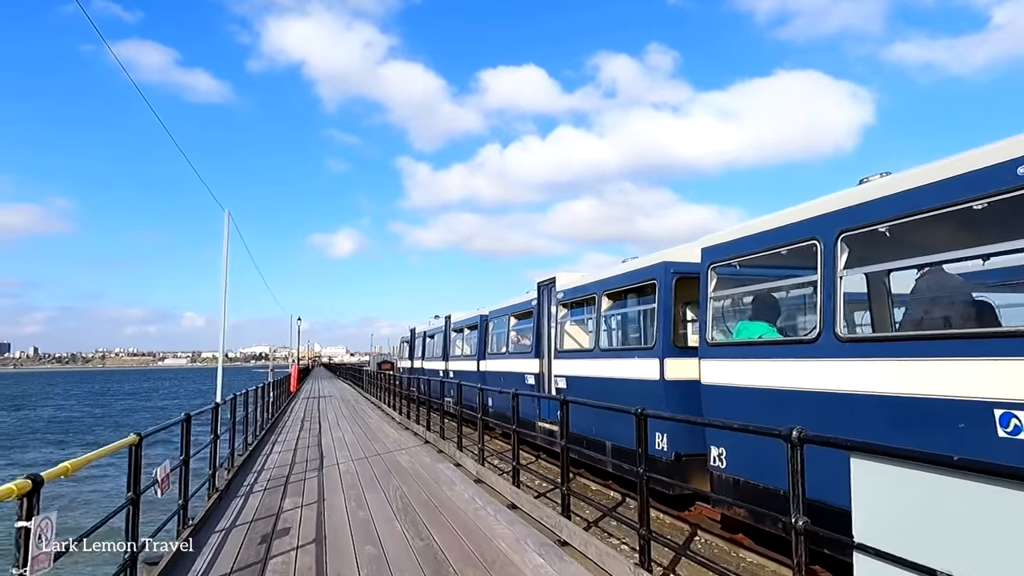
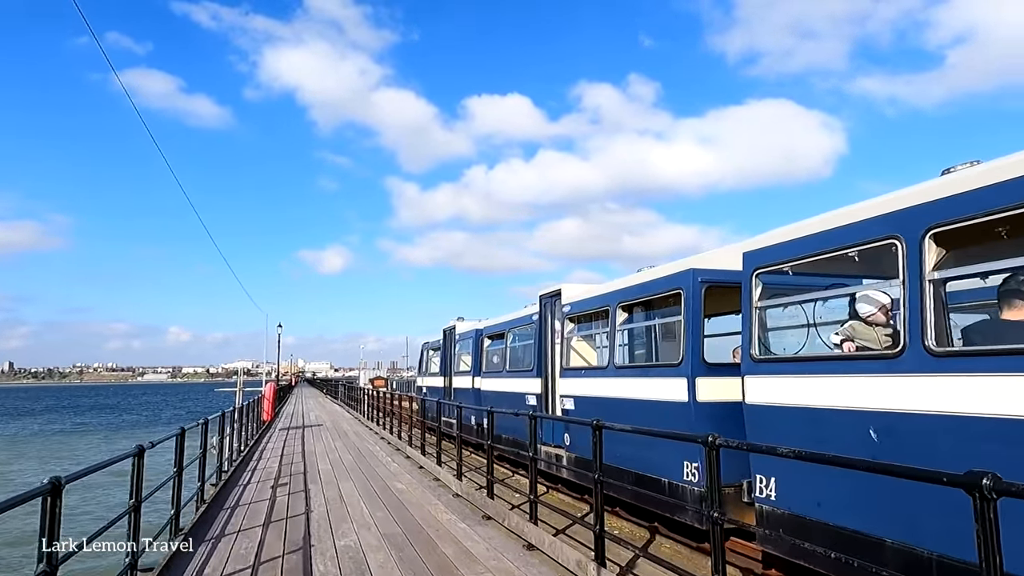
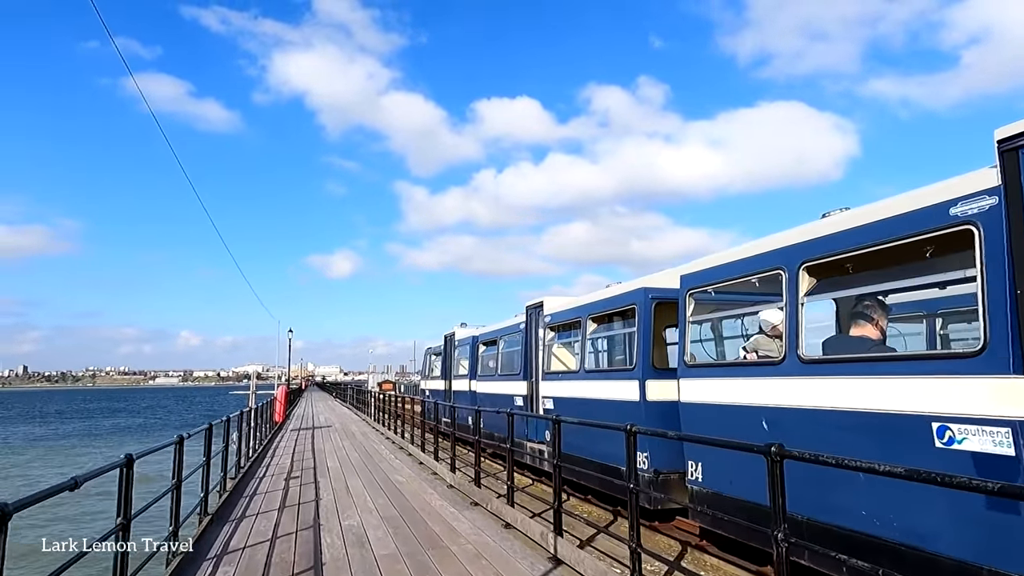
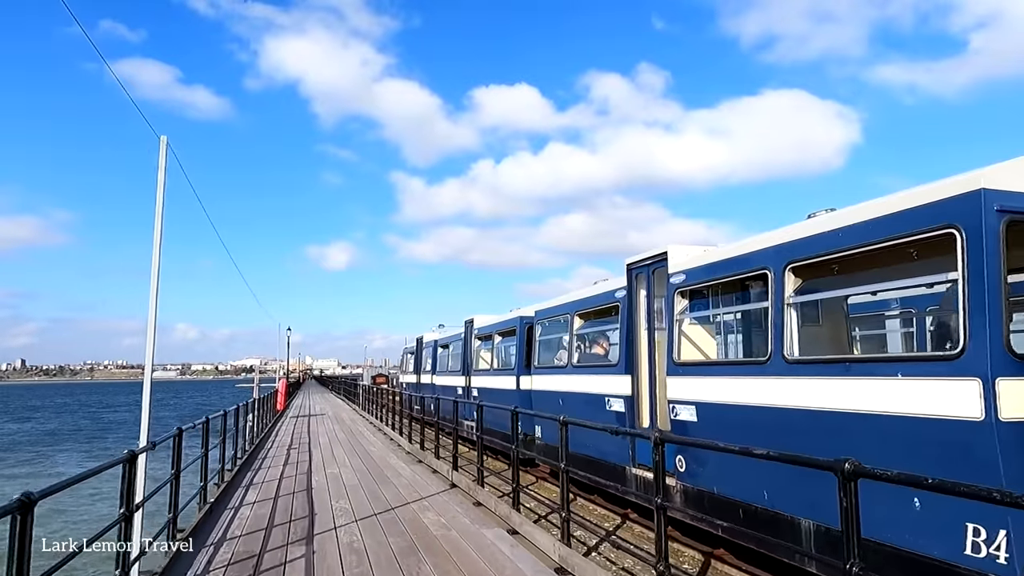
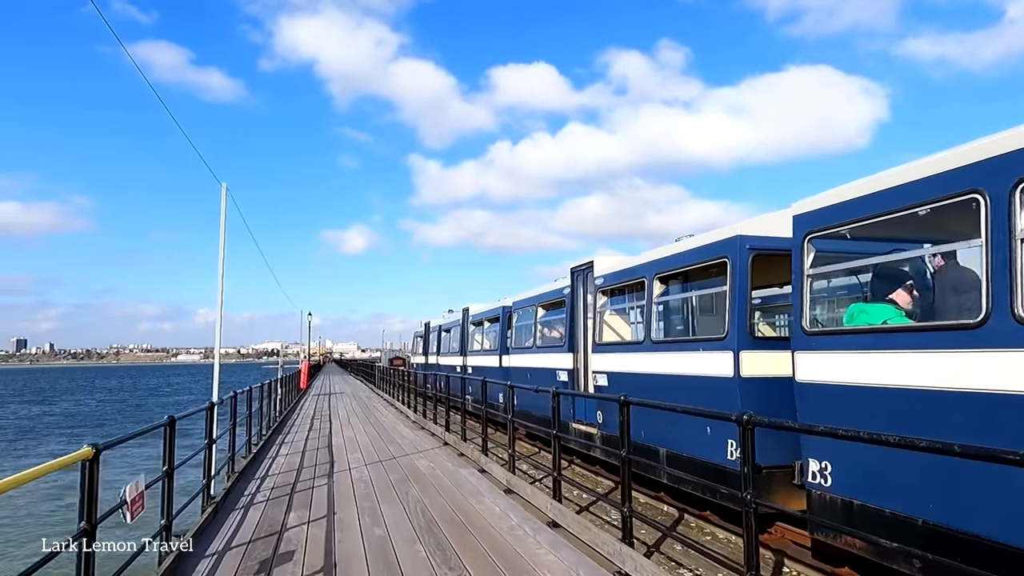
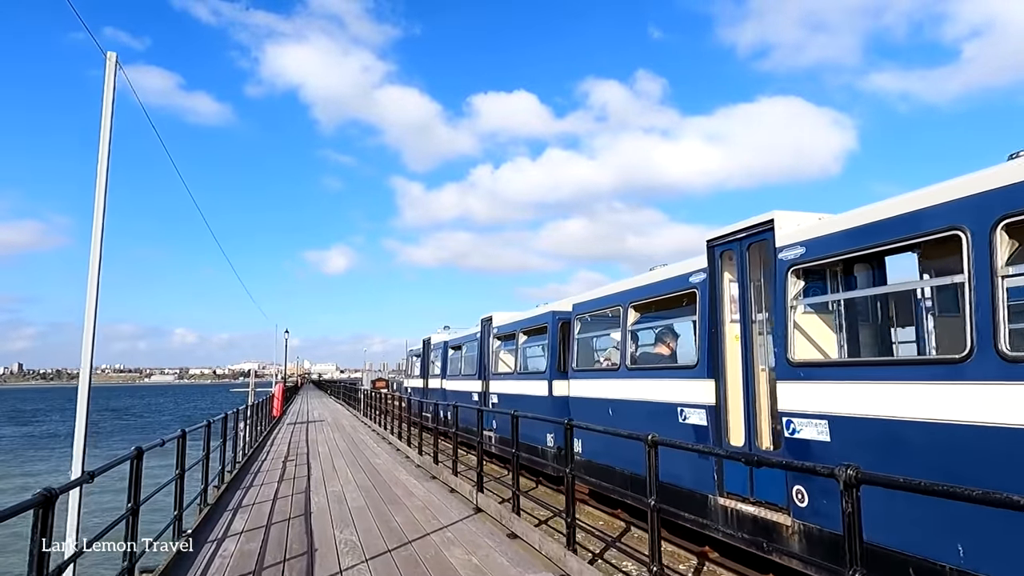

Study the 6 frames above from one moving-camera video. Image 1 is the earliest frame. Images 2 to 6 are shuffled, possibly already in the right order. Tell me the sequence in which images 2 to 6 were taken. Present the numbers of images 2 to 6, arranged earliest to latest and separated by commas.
5, 4, 6, 3, 2
